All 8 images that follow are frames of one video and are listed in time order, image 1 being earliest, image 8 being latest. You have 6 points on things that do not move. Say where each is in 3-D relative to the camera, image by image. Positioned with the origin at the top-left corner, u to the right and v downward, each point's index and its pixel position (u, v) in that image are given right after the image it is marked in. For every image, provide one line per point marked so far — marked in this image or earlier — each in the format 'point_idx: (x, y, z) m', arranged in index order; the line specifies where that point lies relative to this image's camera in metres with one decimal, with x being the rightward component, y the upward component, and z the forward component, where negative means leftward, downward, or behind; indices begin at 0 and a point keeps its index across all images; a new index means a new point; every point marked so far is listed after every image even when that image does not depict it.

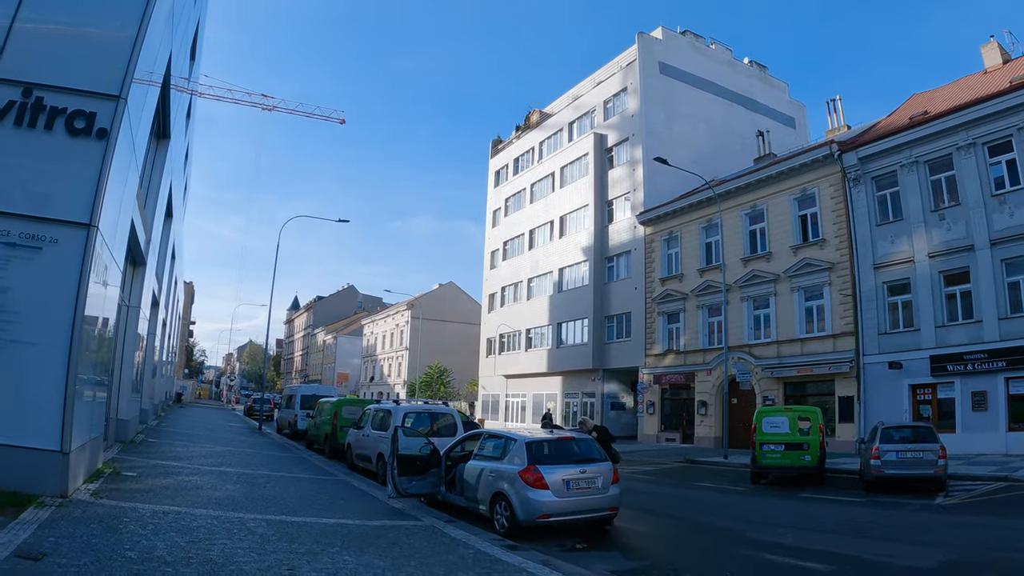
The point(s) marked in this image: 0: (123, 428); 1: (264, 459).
0: (-8.1, -2.9, +14.0) m
1: (-4.7, -3.3, +13.1) m
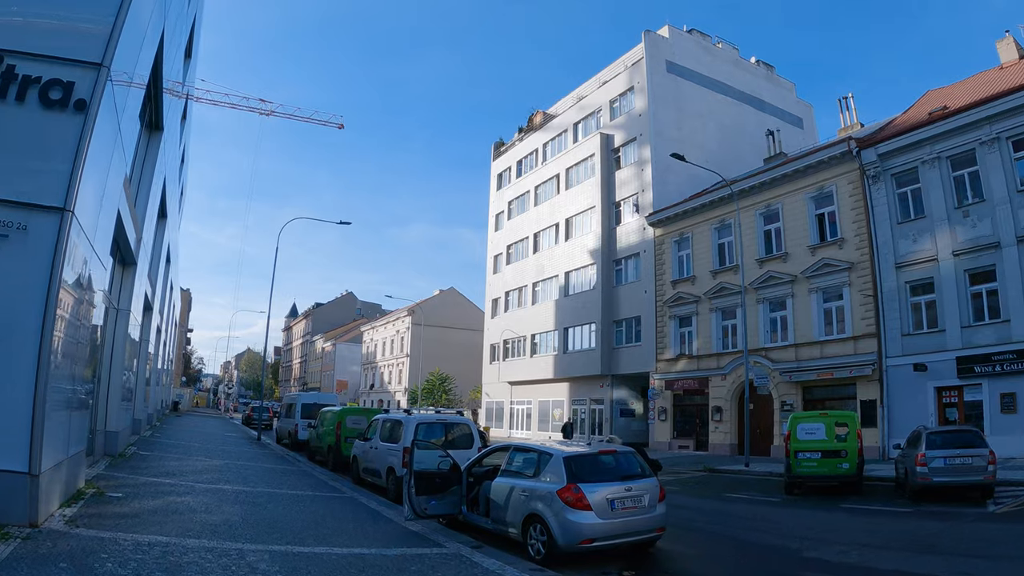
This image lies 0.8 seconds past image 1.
0: (-7.7, -3.0, +13.0) m
1: (-4.4, -3.3, +12.0) m
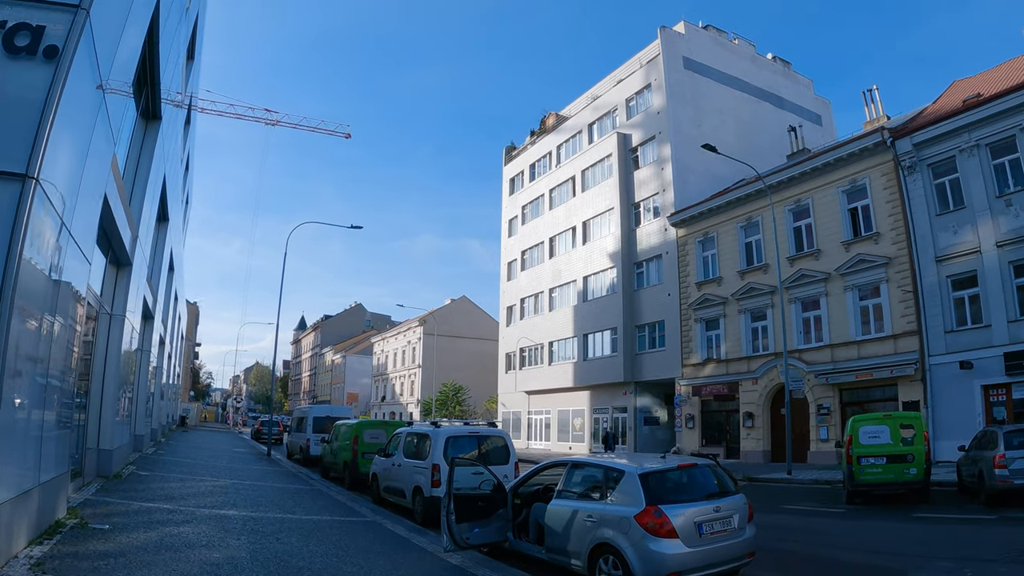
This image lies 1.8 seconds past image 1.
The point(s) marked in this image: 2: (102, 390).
0: (-7.1, -3.0, +11.8) m
1: (-3.7, -3.3, +10.8) m
2: (-7.0, -1.8, +11.6) m
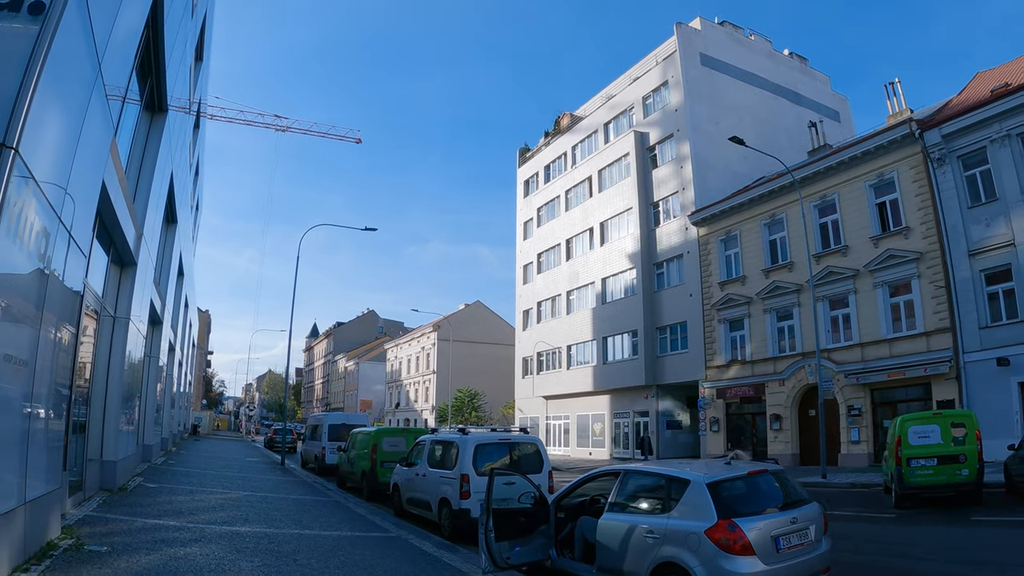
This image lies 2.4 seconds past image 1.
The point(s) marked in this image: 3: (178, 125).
0: (-6.6, -3.0, +11.2) m
1: (-3.3, -3.3, +10.1) m
2: (-6.5, -1.8, +11.0) m
3: (-9.1, +4.4, +18.7) m
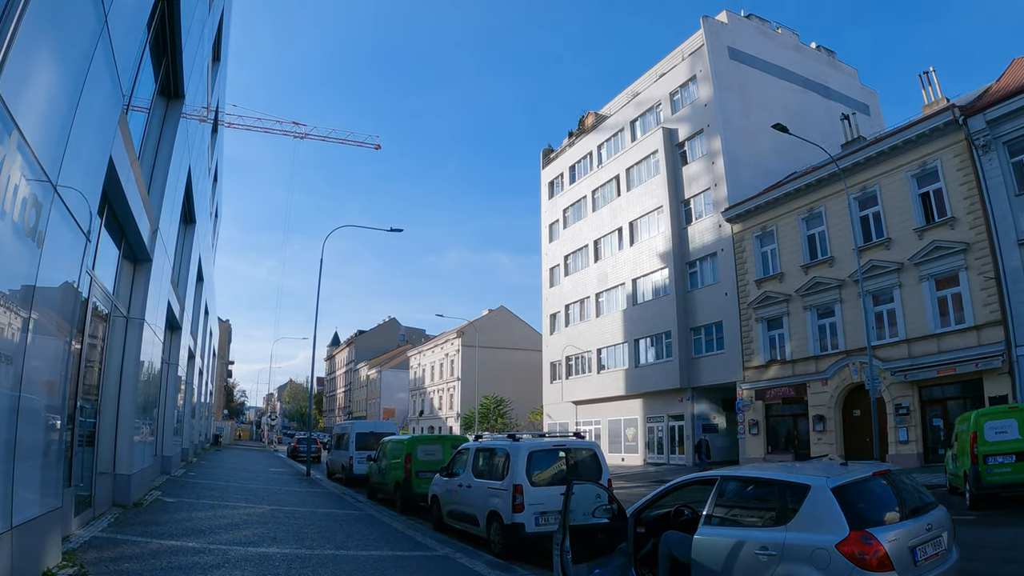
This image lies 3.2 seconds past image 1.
0: (-5.9, -3.0, +10.3) m
1: (-2.6, -3.2, +9.2) m
2: (-5.8, -1.8, +10.2) m
3: (-8.4, +4.3, +18.0) m
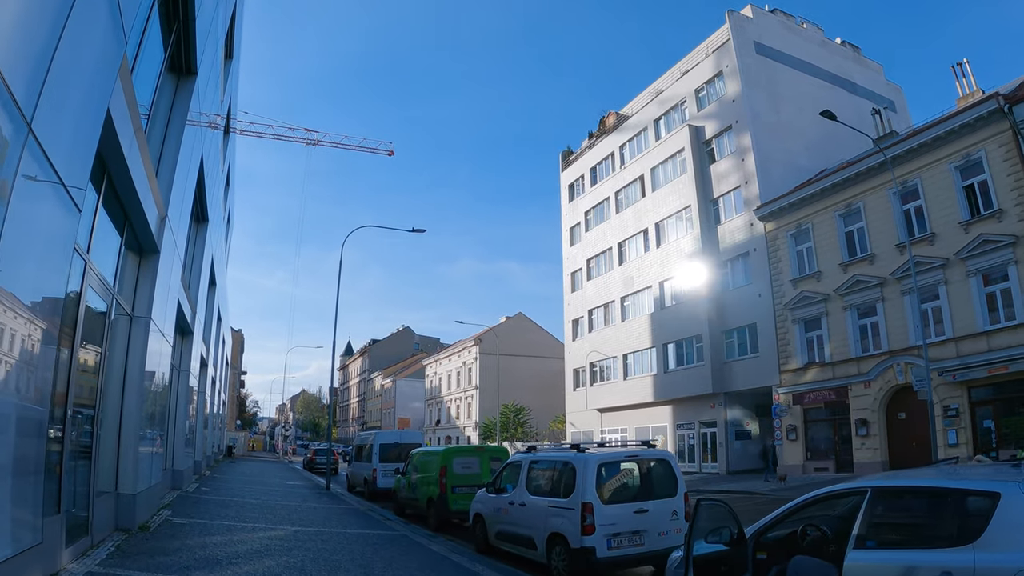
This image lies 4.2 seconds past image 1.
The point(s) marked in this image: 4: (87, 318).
0: (-5.2, -3.0, +9.2) m
1: (-1.9, -3.1, +8.0) m
2: (-5.2, -1.7, +9.1) m
3: (-7.6, +4.2, +17.1) m
4: (-4.6, -0.3, +7.4) m
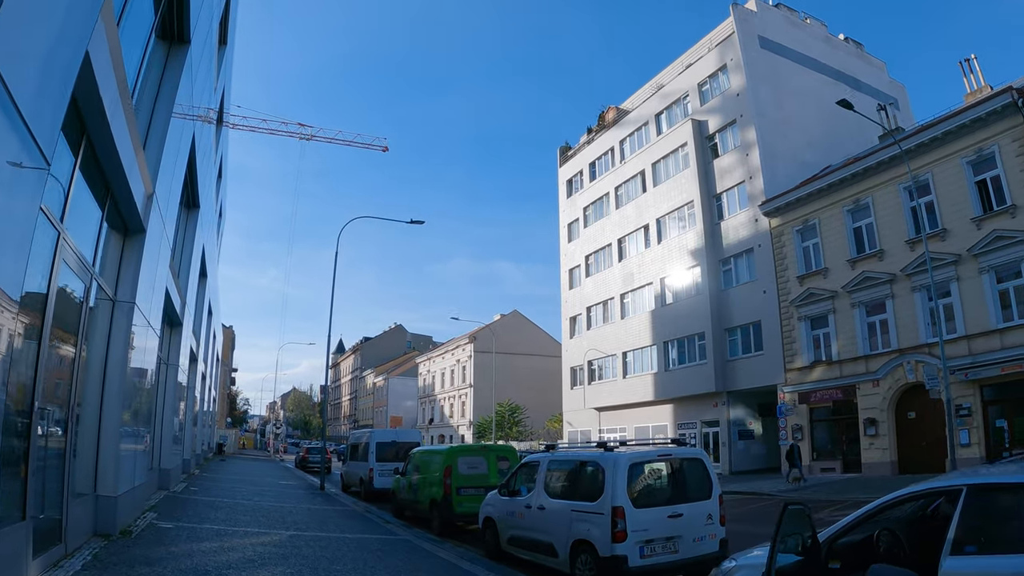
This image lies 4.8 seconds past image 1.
0: (-5.0, -2.8, +8.6) m
1: (-1.7, -2.9, +7.4) m
2: (-5.0, -1.5, +8.4) m
3: (-7.5, +4.4, +16.4) m
4: (-4.4, -0.2, +6.7) m
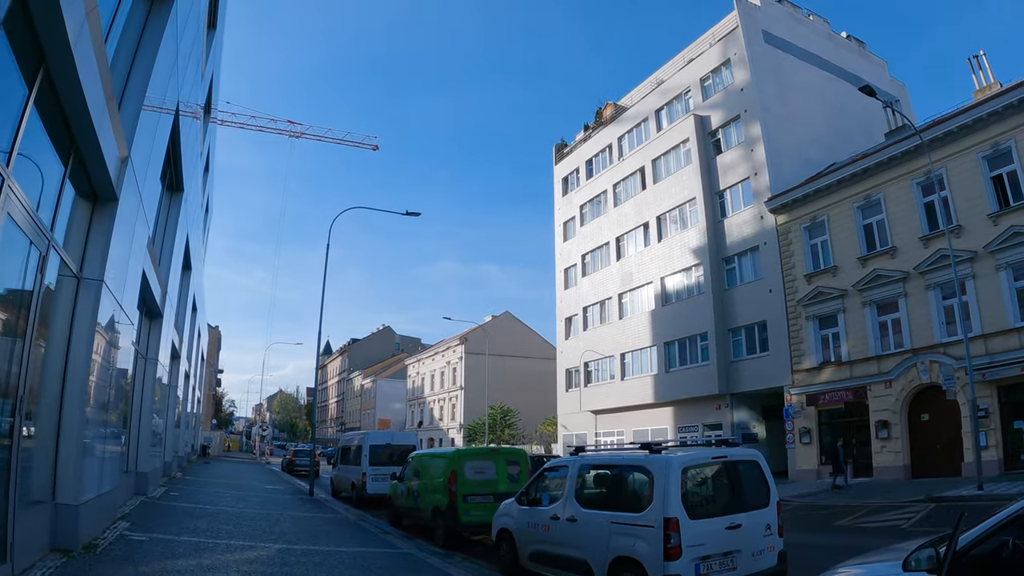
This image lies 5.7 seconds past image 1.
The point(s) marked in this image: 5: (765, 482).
0: (-4.8, -2.6, +7.6) m
1: (-1.5, -2.7, +6.5) m
2: (-4.8, -1.3, +7.4) m
3: (-7.4, +4.6, +15.4) m
4: (-4.1, +0.1, +5.7) m
5: (+2.1, -1.7, +5.8) m
